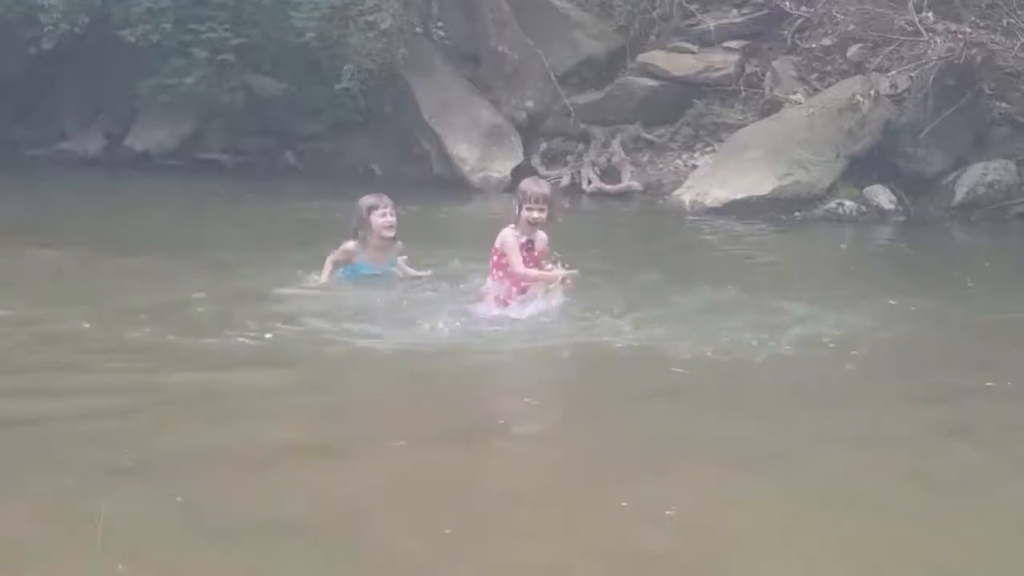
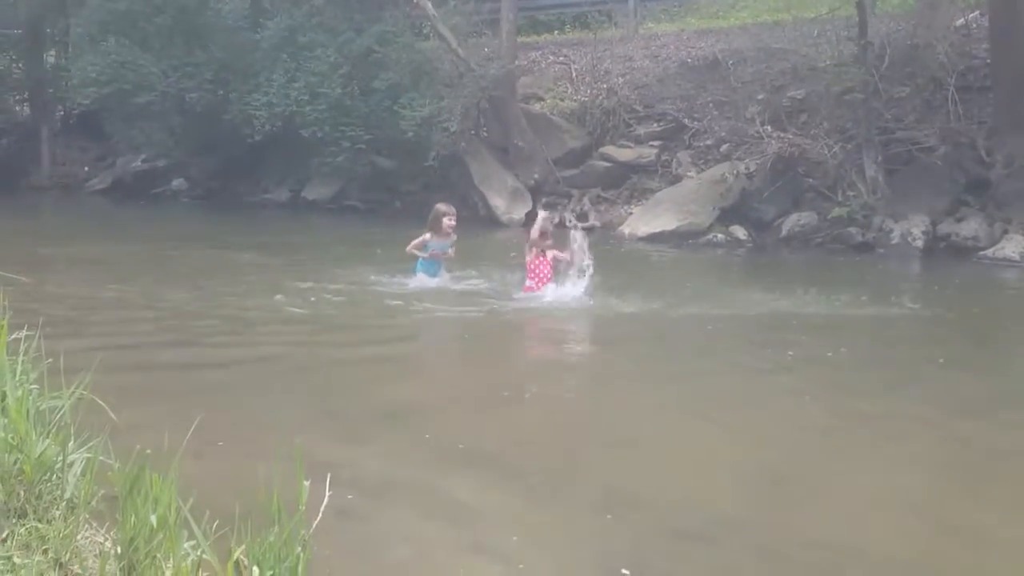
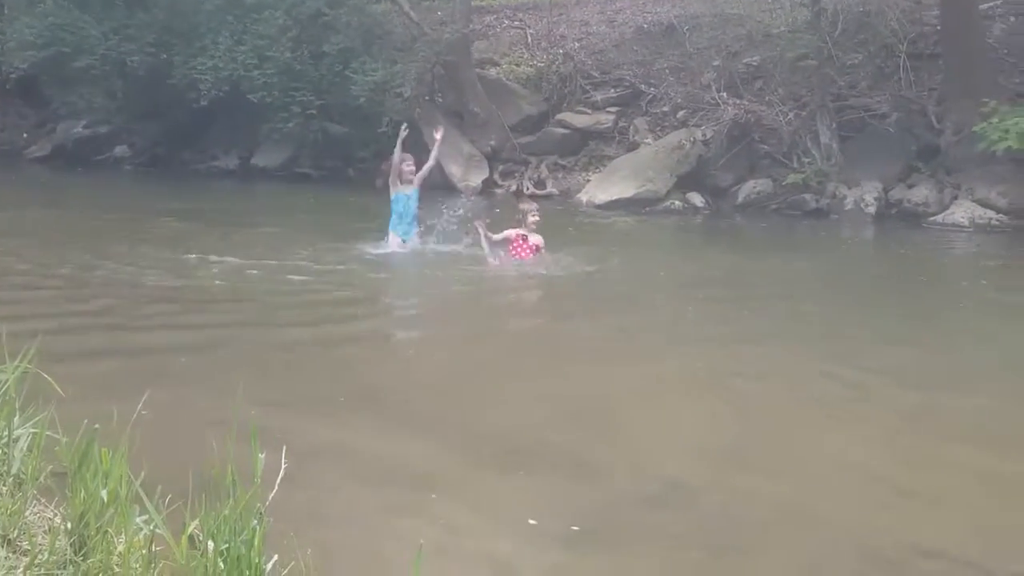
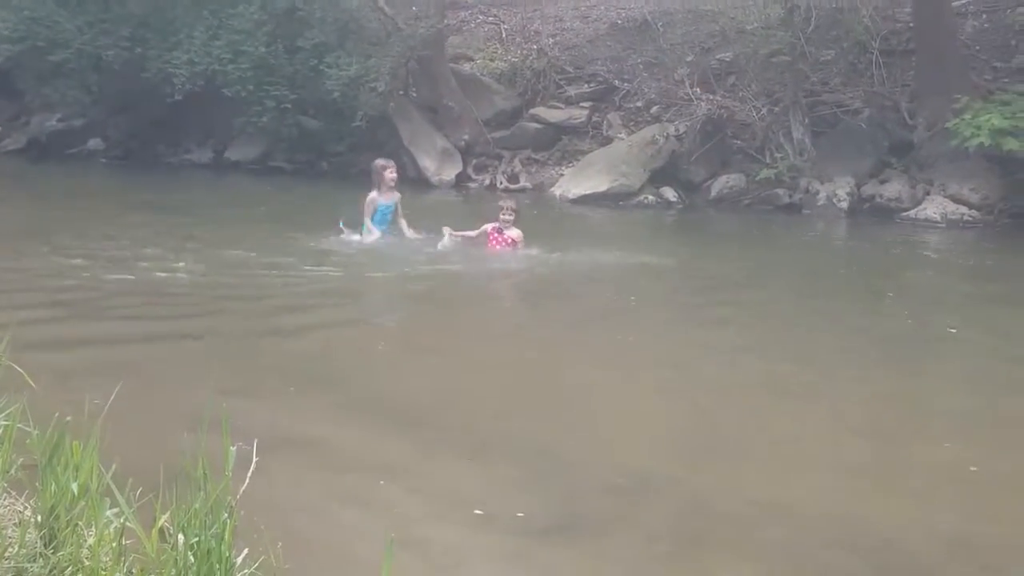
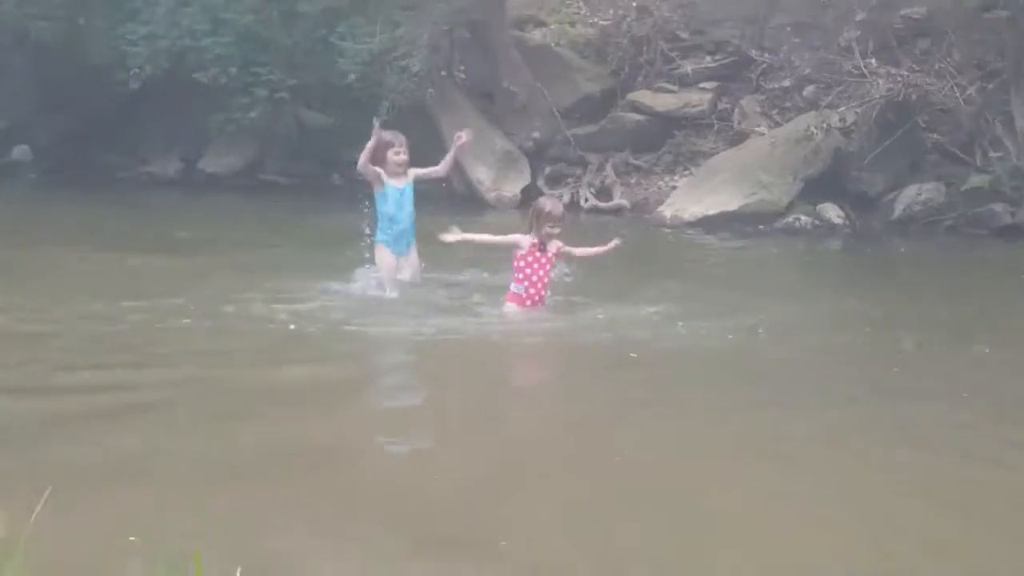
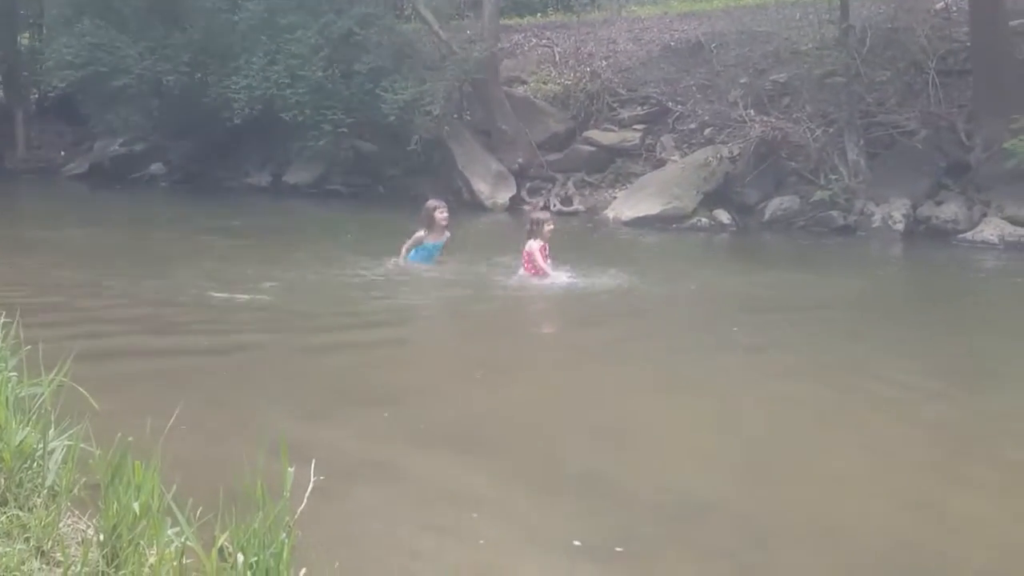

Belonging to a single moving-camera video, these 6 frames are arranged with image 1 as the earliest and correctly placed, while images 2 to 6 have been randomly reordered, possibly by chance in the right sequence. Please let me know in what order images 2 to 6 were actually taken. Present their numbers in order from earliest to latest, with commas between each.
5, 2, 6, 3, 4
